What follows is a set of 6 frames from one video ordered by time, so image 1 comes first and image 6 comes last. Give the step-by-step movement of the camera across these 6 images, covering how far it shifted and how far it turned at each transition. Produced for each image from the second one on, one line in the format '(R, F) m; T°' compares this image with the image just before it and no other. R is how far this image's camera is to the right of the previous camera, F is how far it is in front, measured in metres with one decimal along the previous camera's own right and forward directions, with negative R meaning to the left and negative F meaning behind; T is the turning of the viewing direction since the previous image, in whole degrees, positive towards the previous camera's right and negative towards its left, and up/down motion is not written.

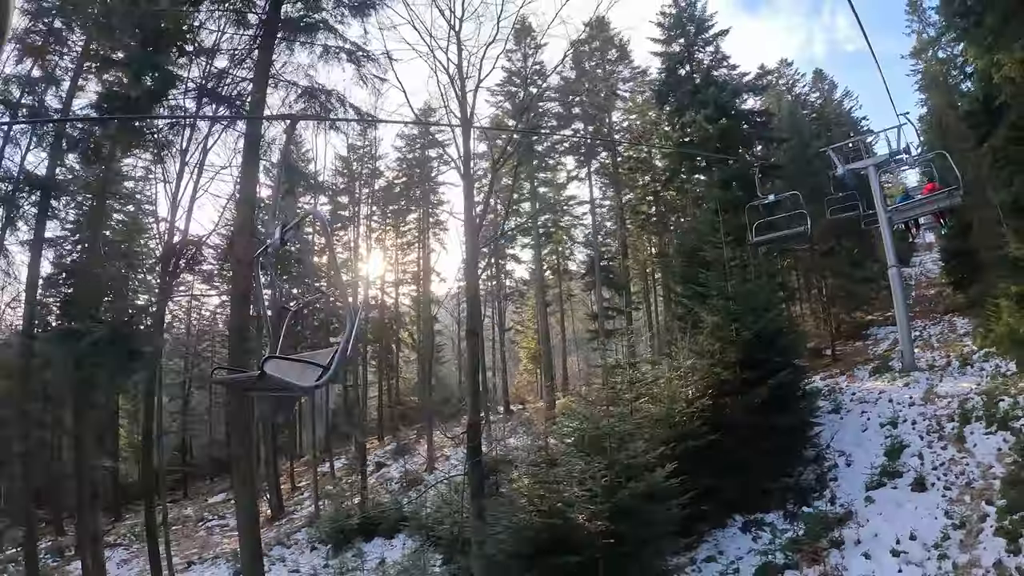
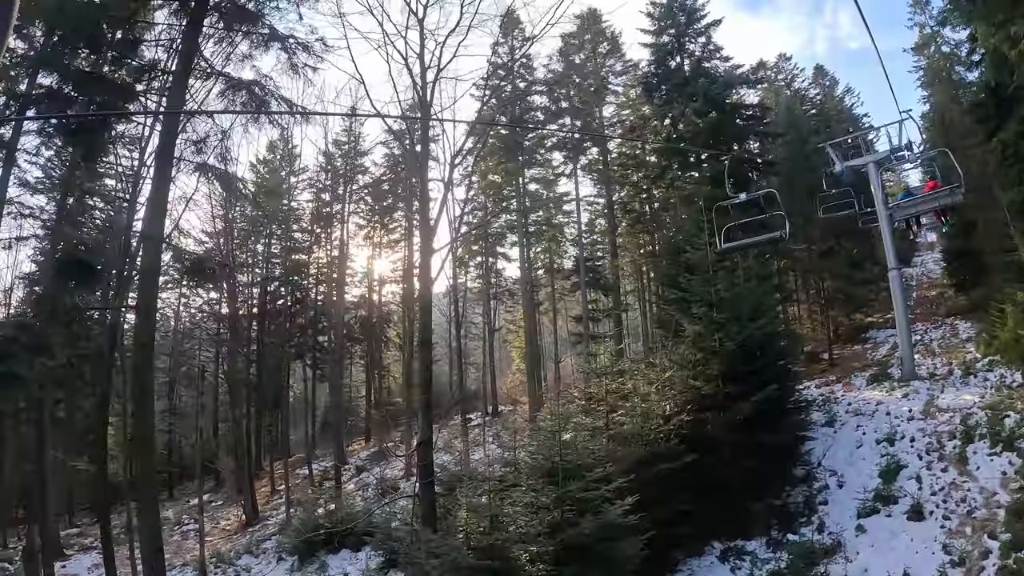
(+0.5, +0.7) m; 0°
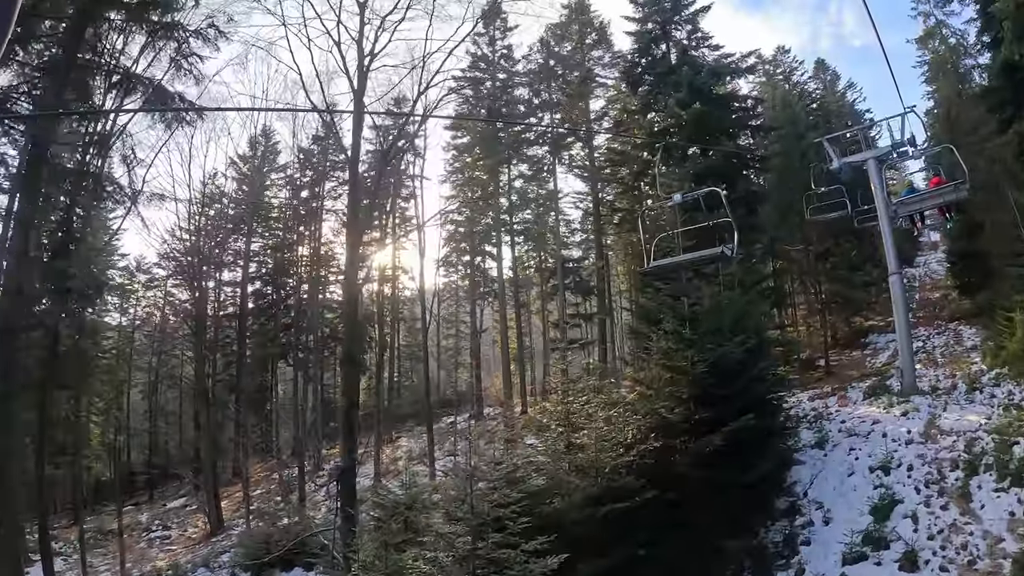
(+0.6, +0.9) m; 0°
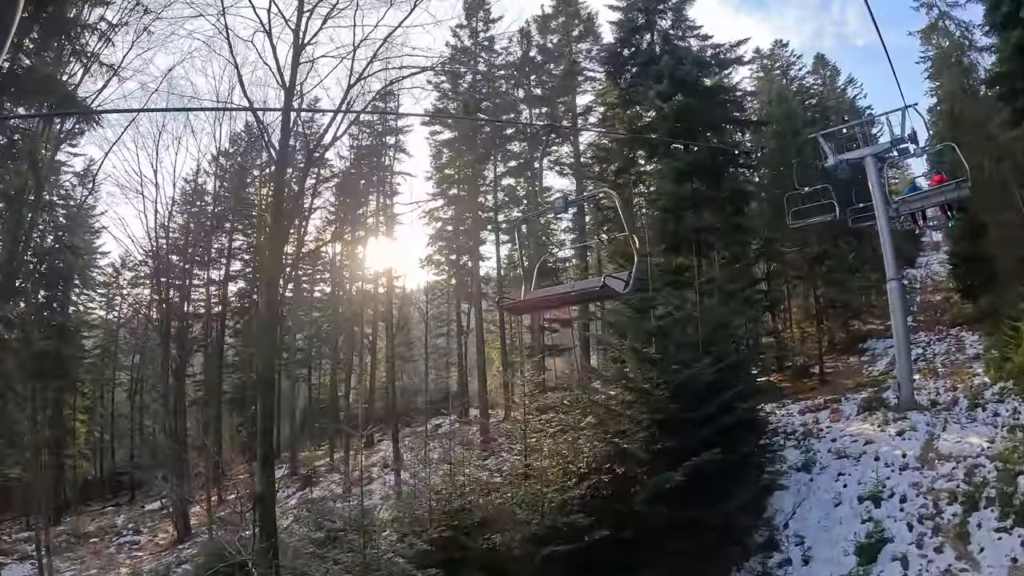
(+0.6, +0.8) m; 0°
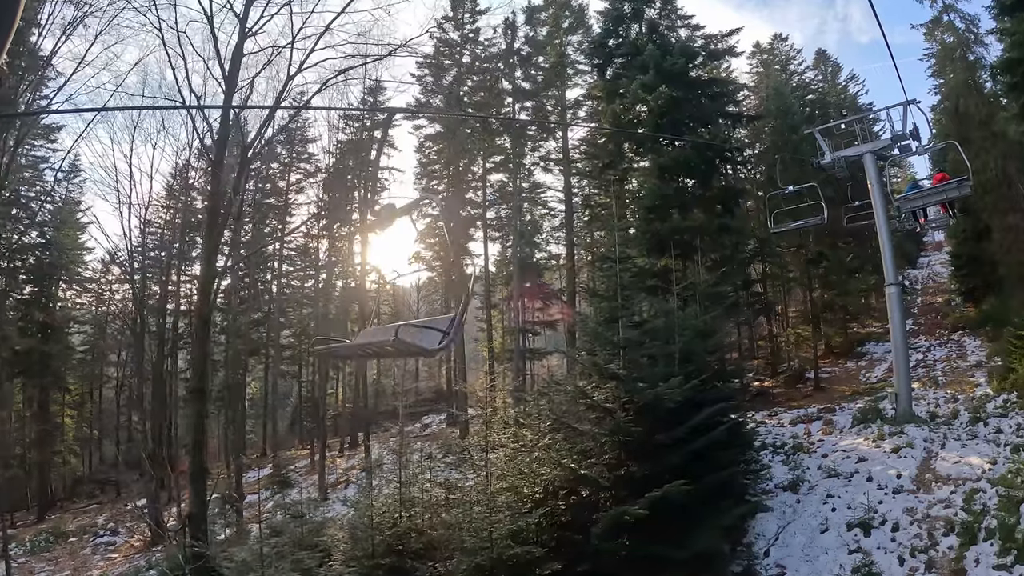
(+0.4, +0.6) m; 0°
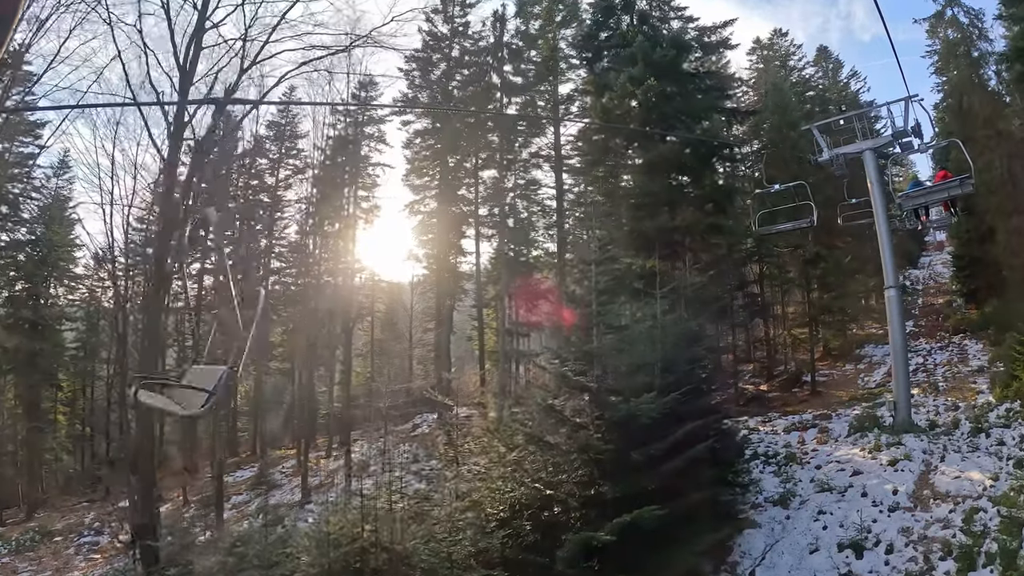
(+0.3, +0.4) m; 0°
